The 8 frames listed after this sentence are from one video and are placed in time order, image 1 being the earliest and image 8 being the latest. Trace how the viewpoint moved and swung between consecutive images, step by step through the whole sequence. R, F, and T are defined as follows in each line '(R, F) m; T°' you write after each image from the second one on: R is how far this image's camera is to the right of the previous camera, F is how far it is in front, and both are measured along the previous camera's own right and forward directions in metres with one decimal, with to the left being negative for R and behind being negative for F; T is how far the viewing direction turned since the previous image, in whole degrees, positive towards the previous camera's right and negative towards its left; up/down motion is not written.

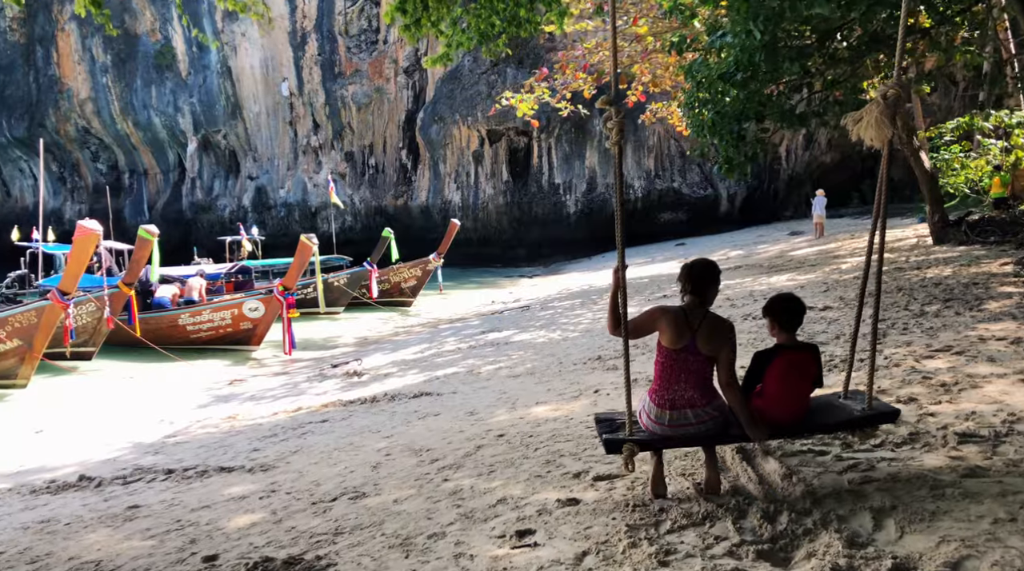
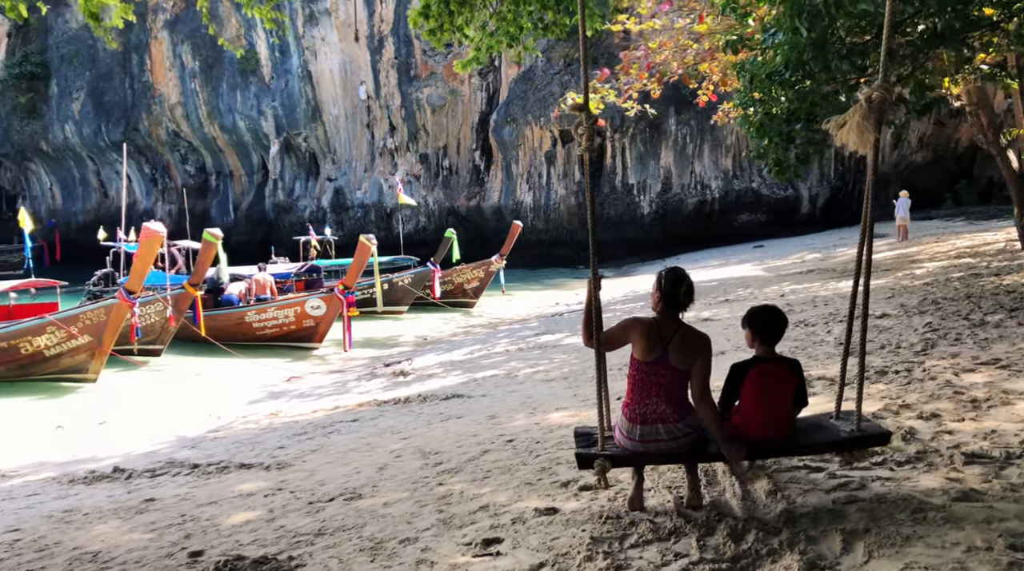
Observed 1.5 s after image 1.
(+0.6, 0.0) m; -6°
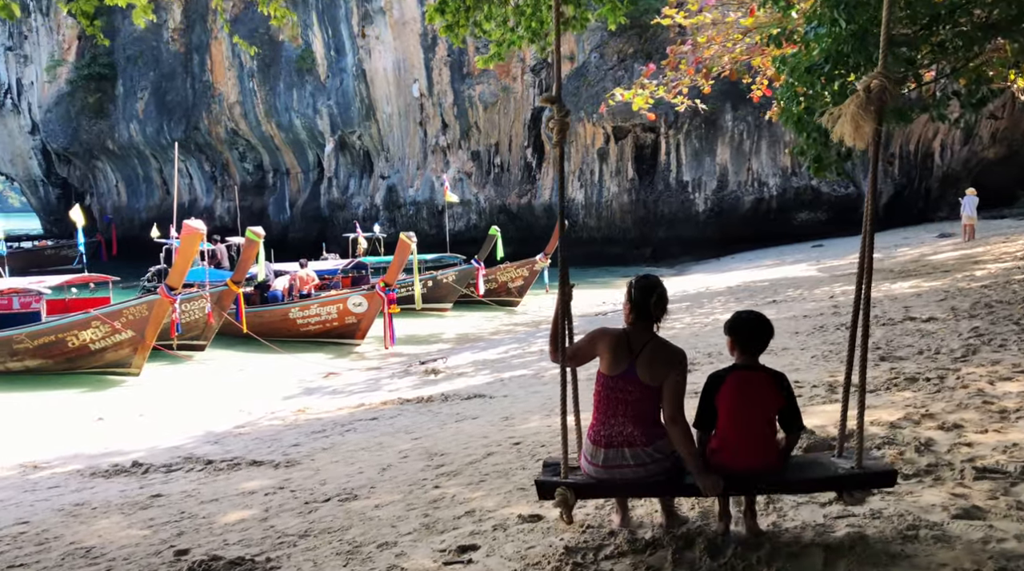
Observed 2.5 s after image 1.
(+0.4, +0.1) m; -4°
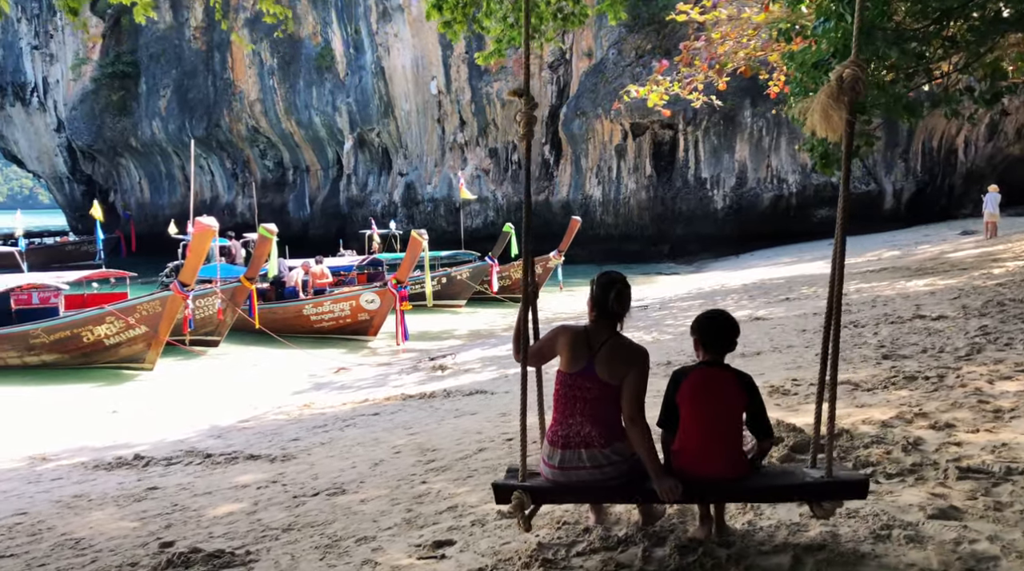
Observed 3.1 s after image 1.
(+0.2, 0.0) m; -2°
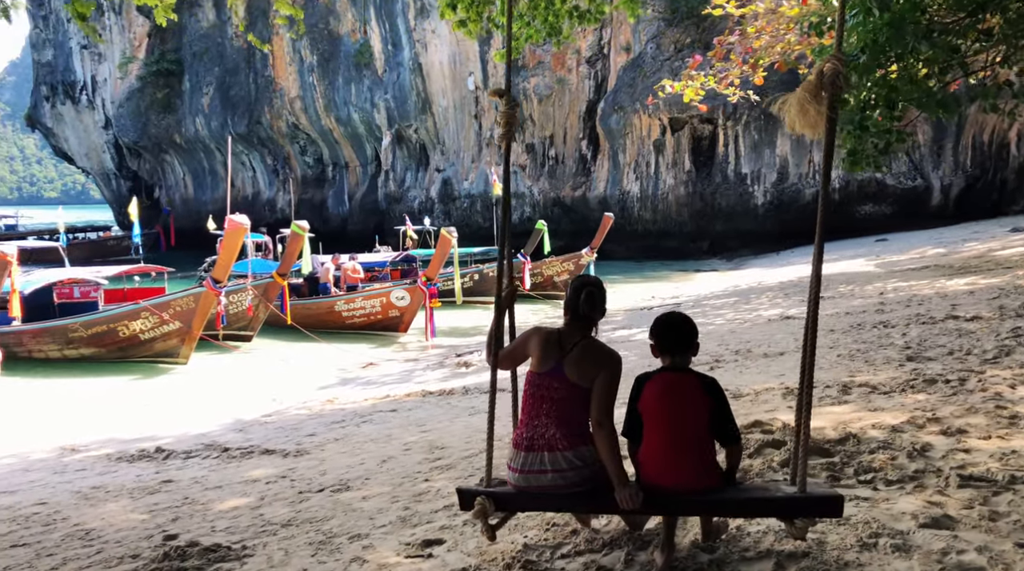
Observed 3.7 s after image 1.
(+0.3, 0.0) m; -3°
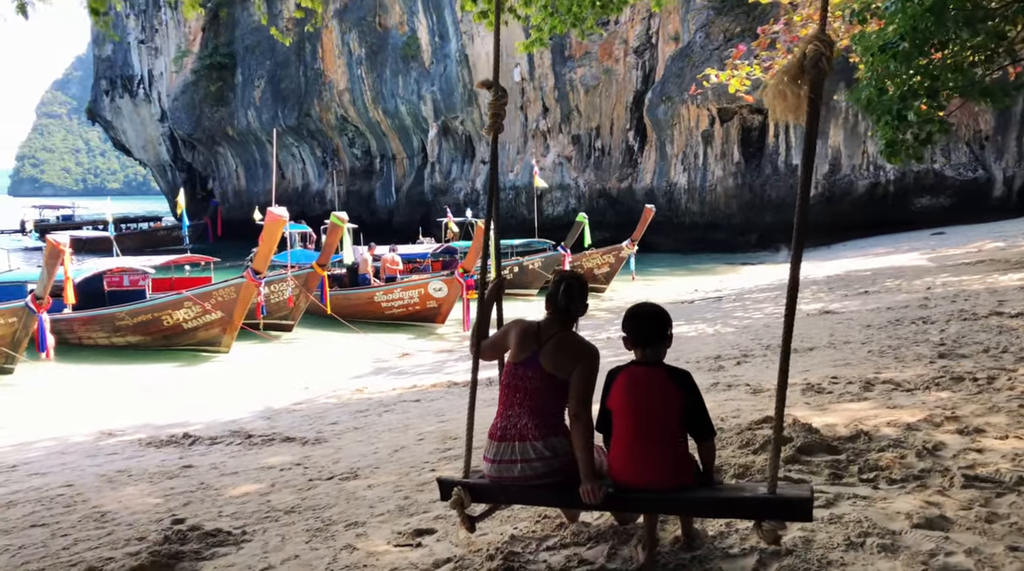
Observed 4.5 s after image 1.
(+0.3, 0.0) m; -4°
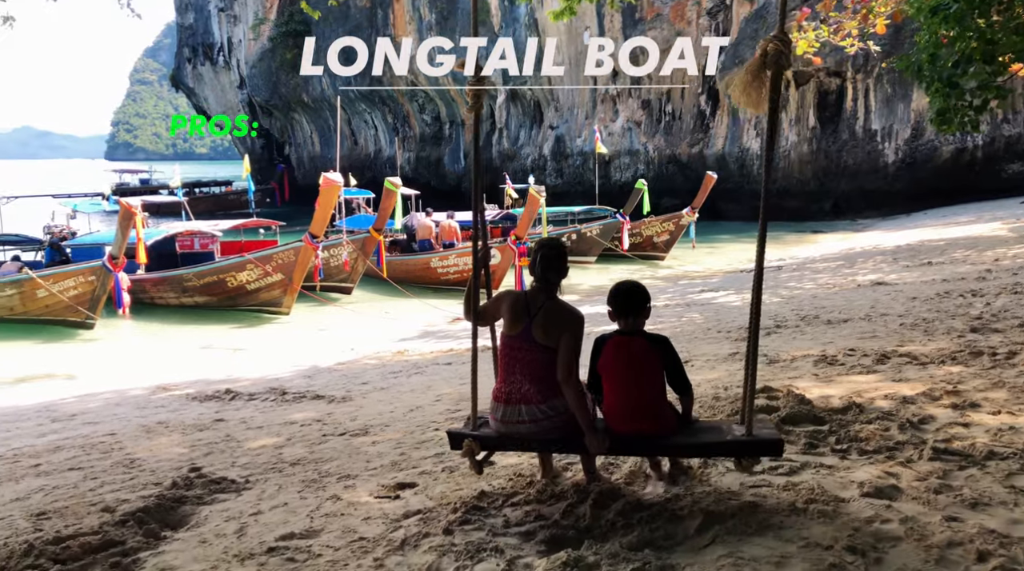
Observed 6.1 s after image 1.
(+0.5, -0.1) m; -6°
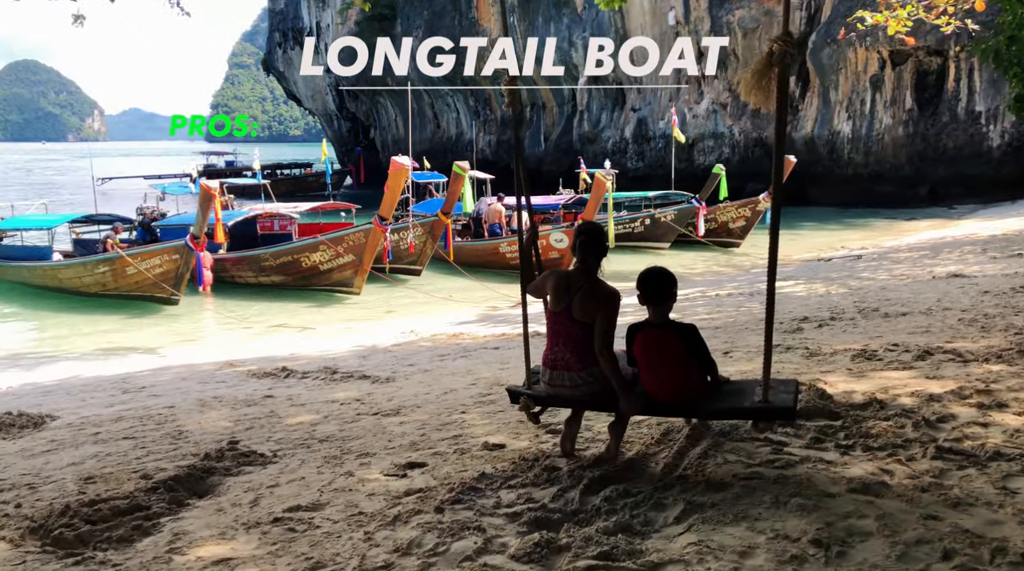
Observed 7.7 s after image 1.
(+0.4, -0.1) m; -6°
